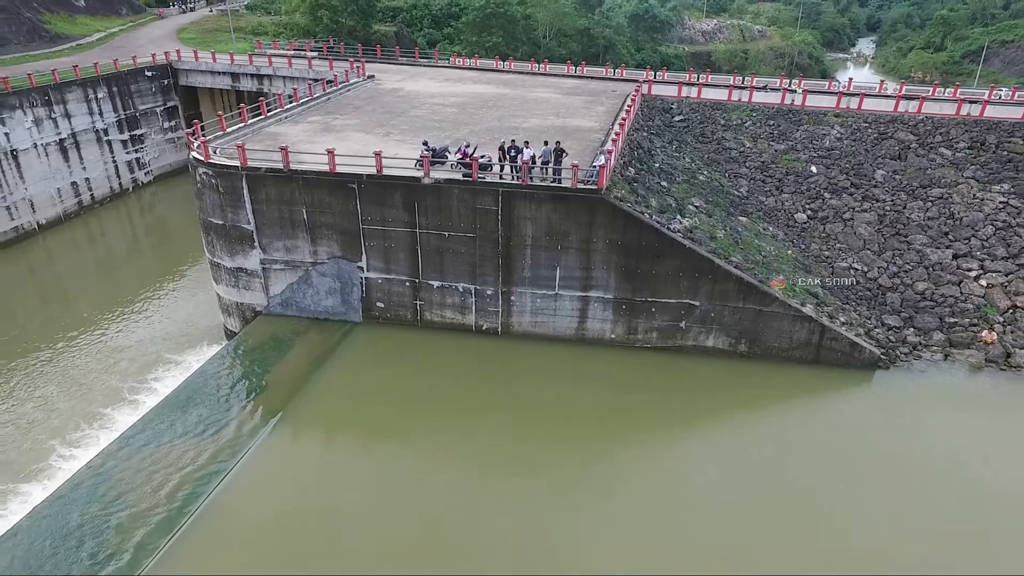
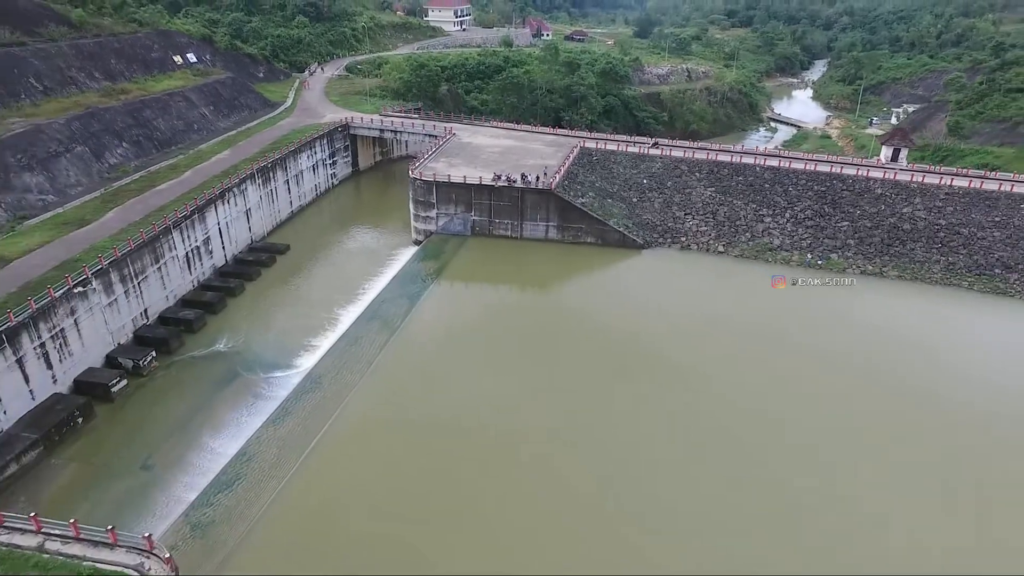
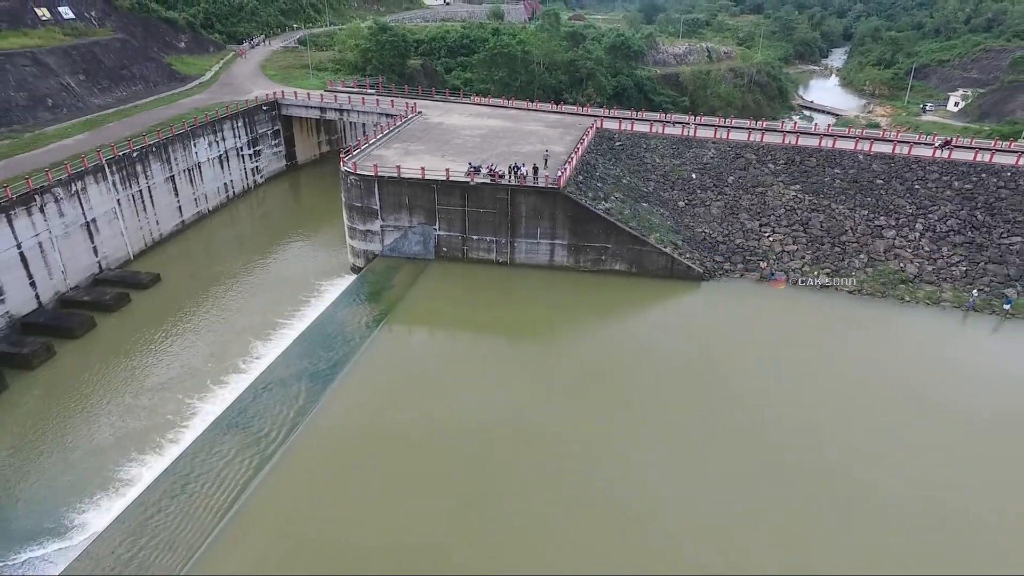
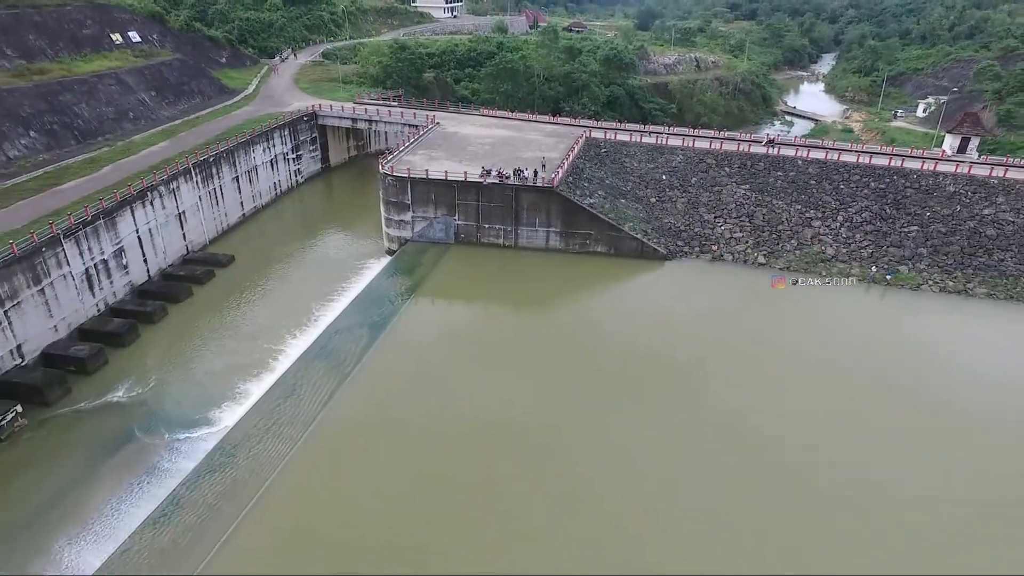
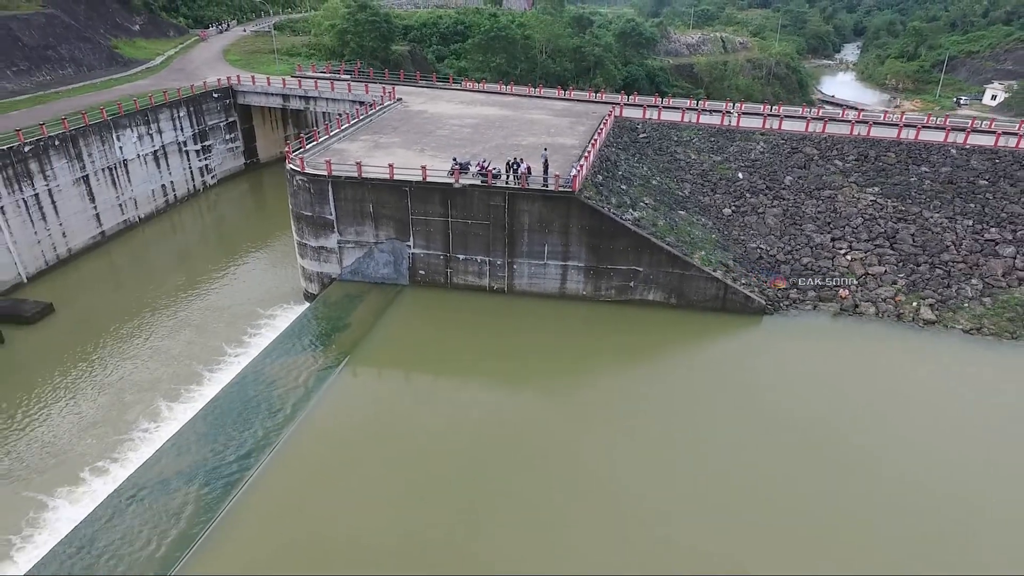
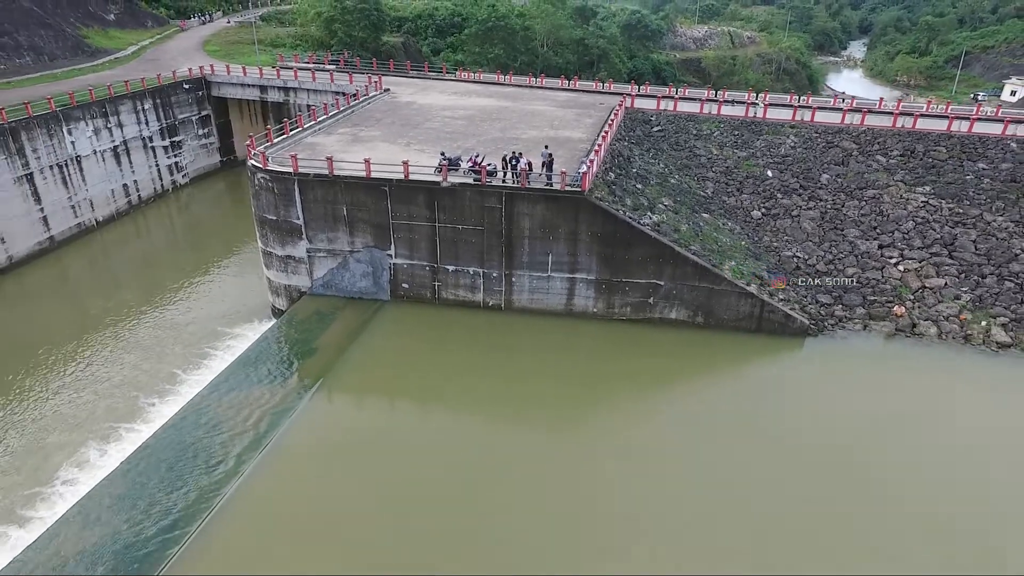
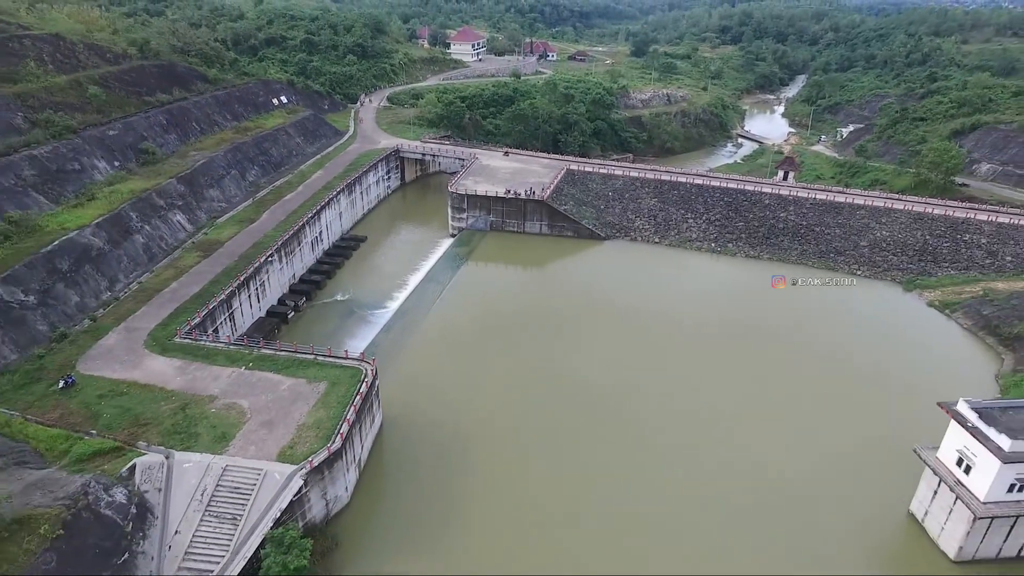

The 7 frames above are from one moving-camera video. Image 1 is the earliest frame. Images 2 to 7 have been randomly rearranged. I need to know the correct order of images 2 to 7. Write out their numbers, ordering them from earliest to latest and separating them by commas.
6, 5, 3, 4, 2, 7
